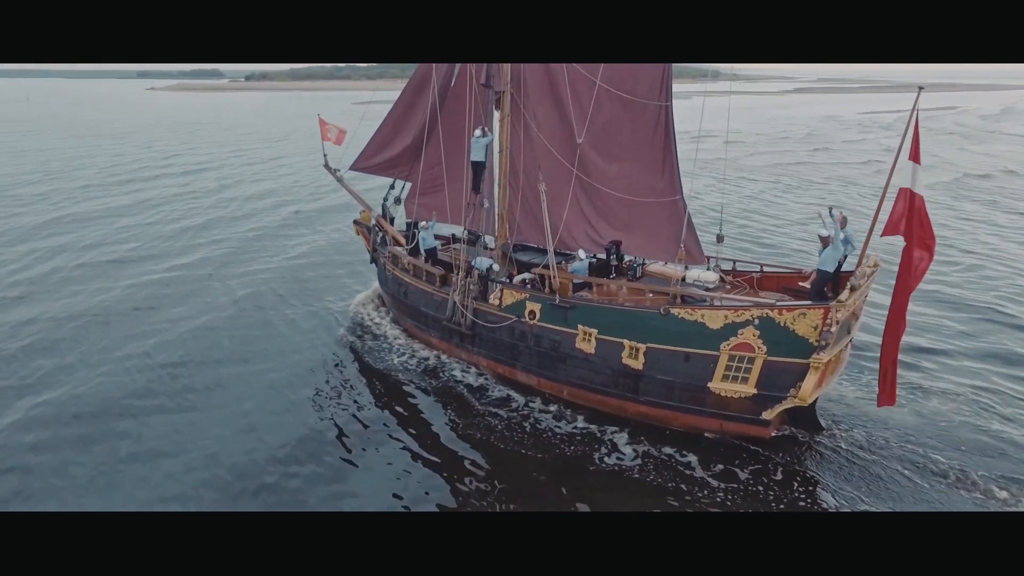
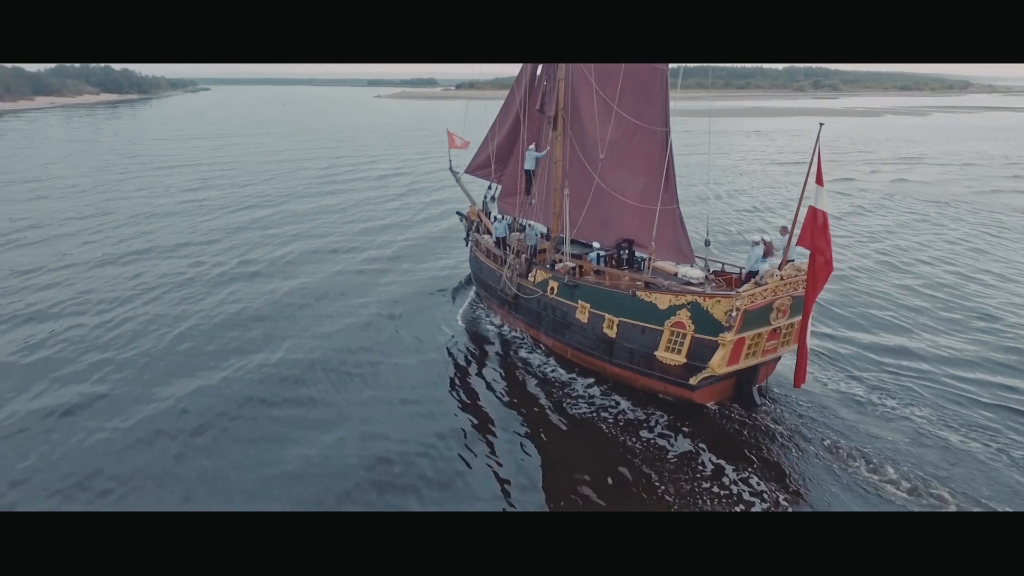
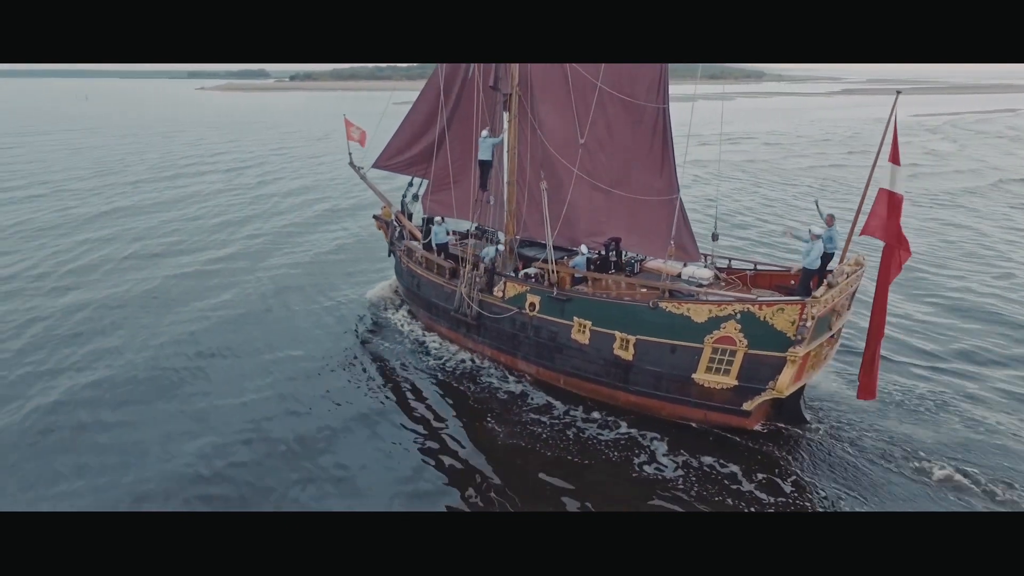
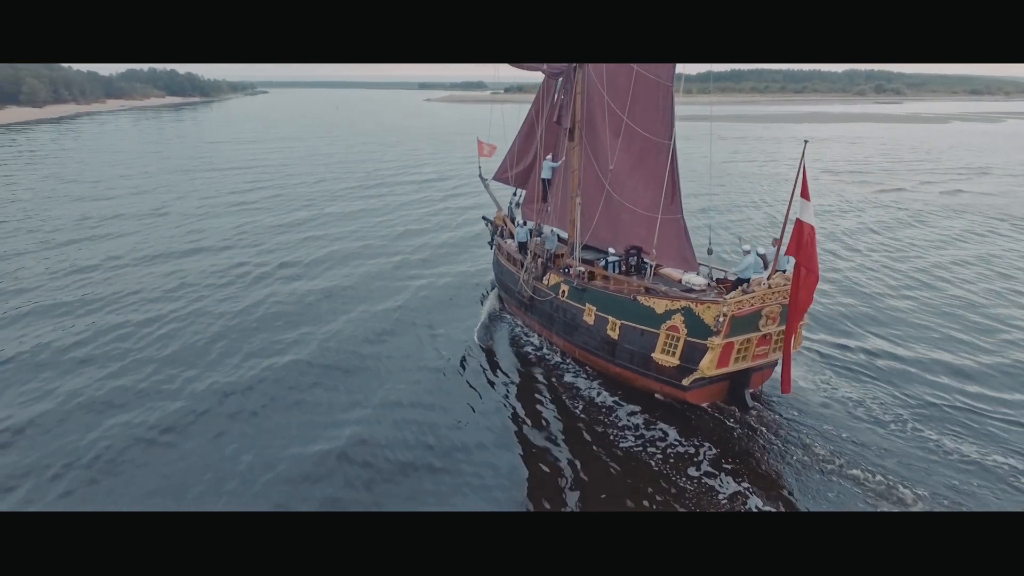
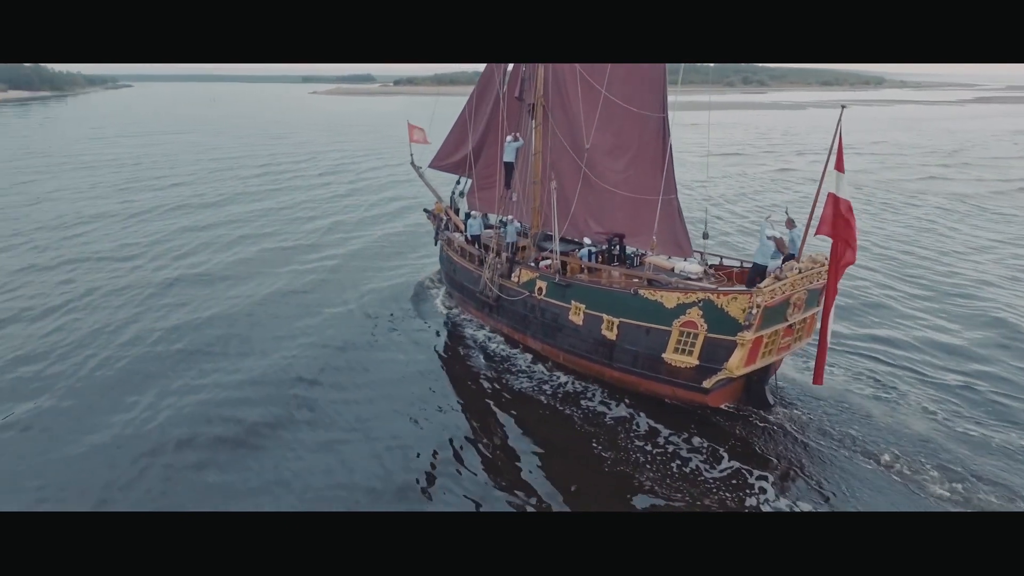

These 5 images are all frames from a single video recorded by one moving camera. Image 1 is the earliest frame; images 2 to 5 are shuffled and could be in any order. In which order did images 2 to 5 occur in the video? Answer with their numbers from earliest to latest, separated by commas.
3, 5, 2, 4
